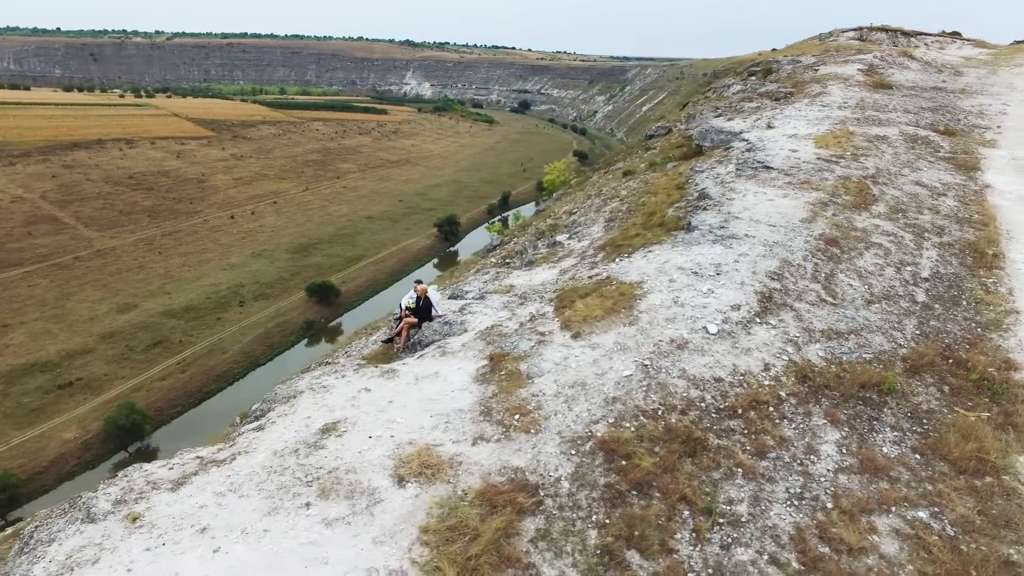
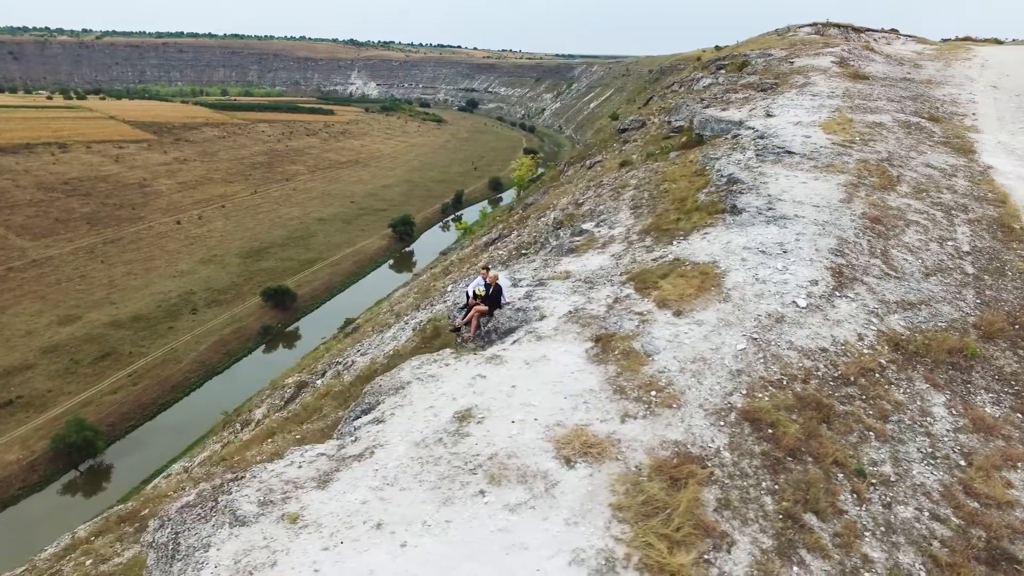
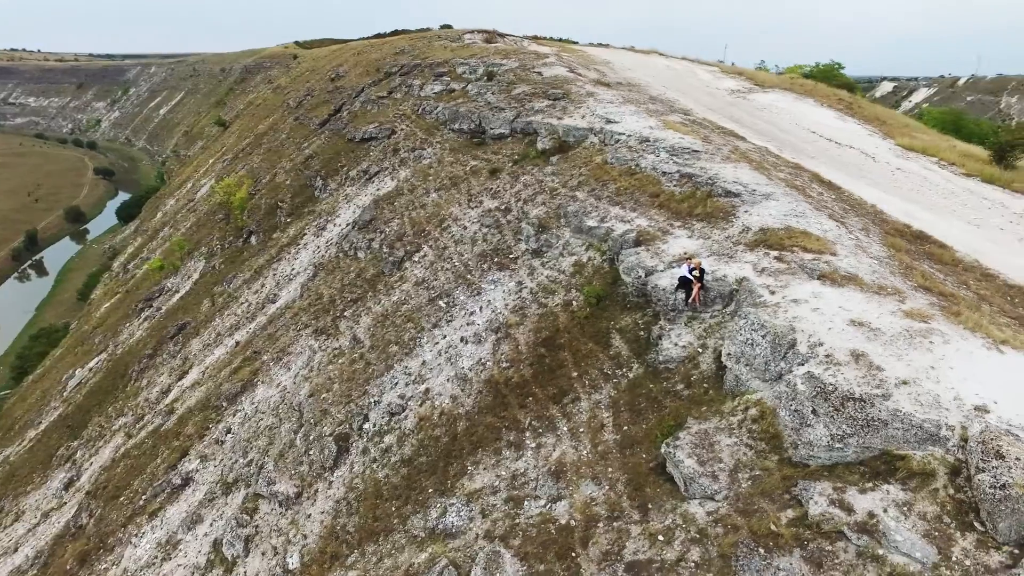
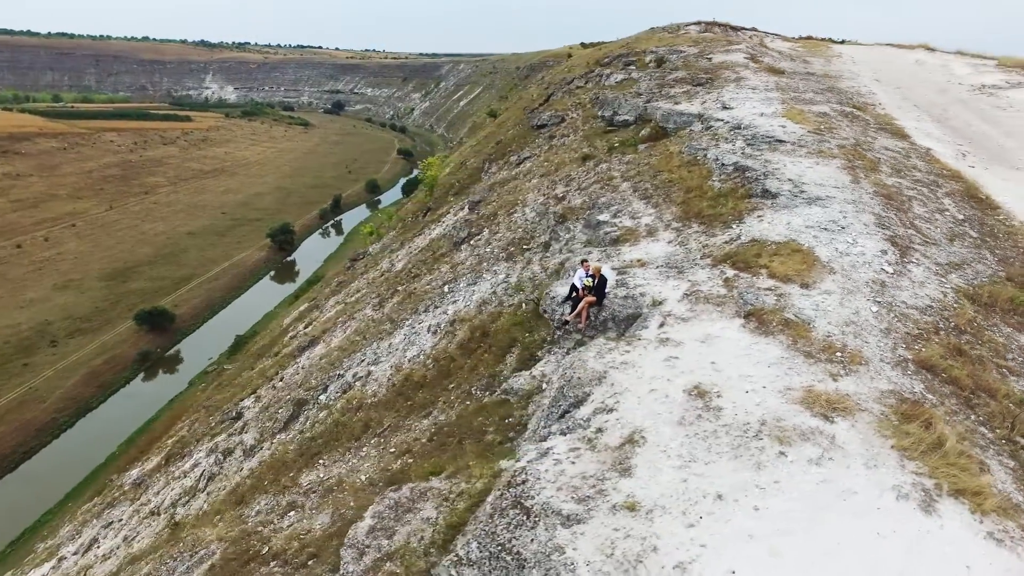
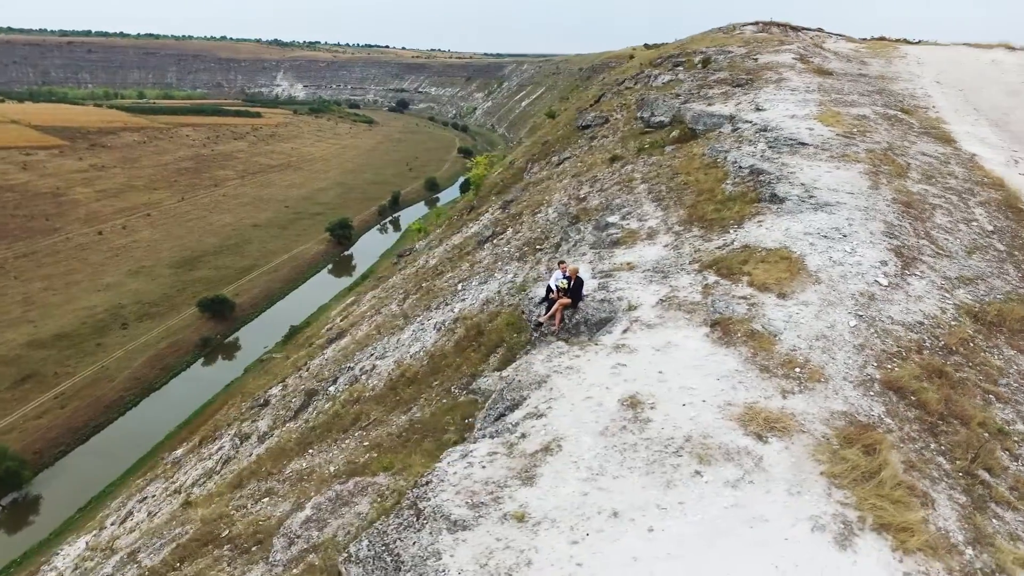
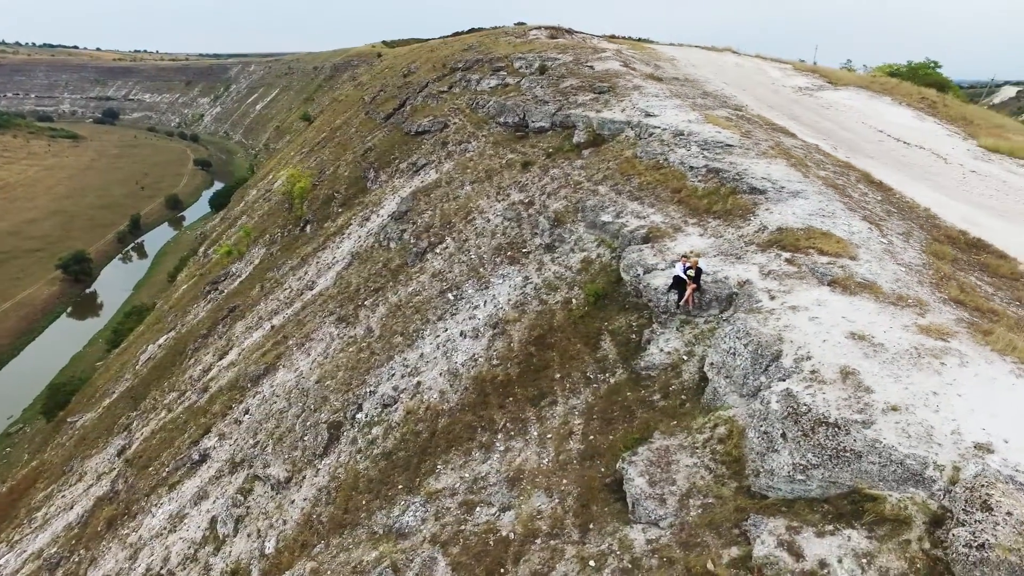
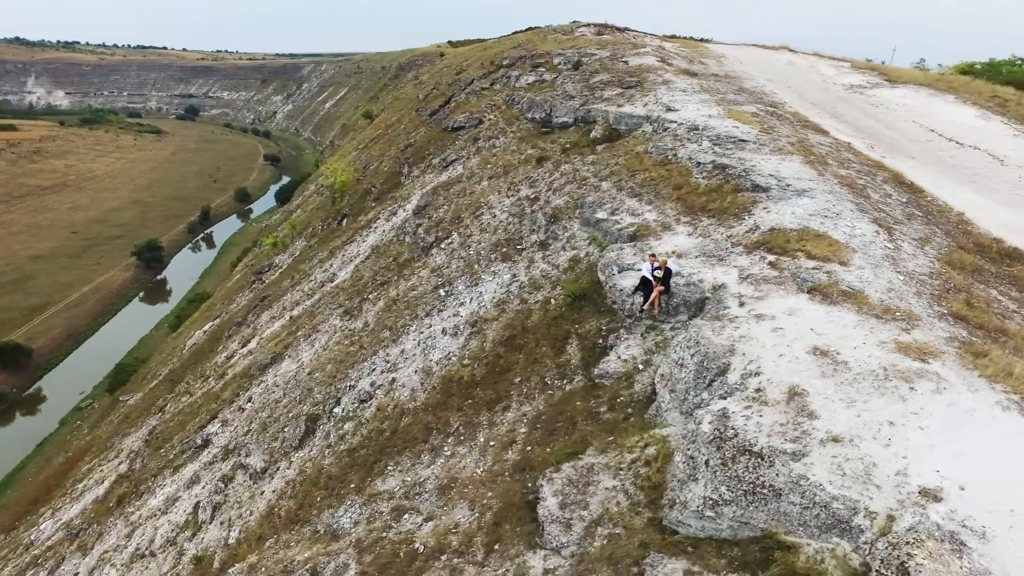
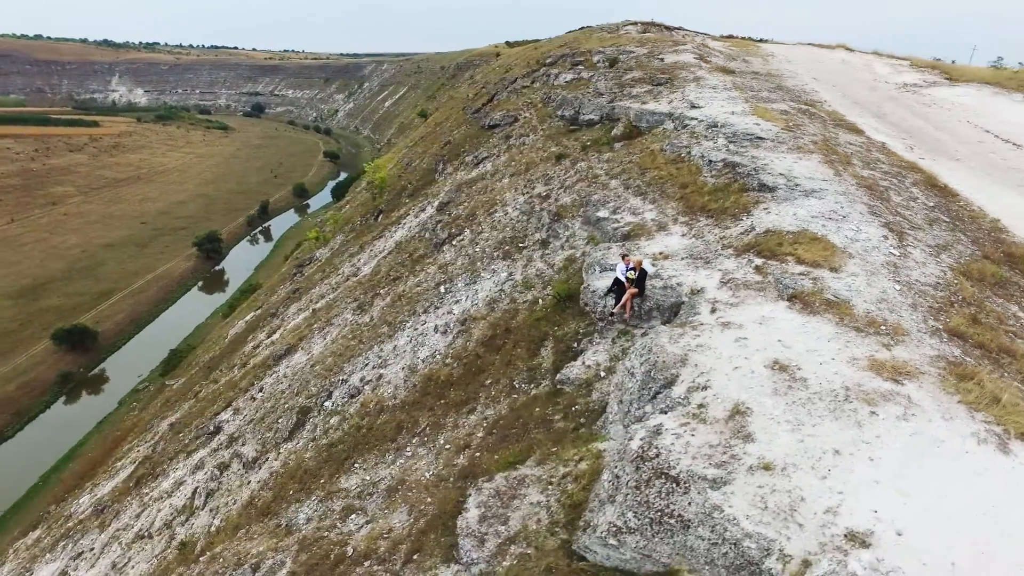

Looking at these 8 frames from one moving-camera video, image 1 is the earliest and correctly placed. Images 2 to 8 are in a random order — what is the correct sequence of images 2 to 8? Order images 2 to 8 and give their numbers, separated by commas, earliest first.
2, 5, 4, 8, 7, 6, 3
